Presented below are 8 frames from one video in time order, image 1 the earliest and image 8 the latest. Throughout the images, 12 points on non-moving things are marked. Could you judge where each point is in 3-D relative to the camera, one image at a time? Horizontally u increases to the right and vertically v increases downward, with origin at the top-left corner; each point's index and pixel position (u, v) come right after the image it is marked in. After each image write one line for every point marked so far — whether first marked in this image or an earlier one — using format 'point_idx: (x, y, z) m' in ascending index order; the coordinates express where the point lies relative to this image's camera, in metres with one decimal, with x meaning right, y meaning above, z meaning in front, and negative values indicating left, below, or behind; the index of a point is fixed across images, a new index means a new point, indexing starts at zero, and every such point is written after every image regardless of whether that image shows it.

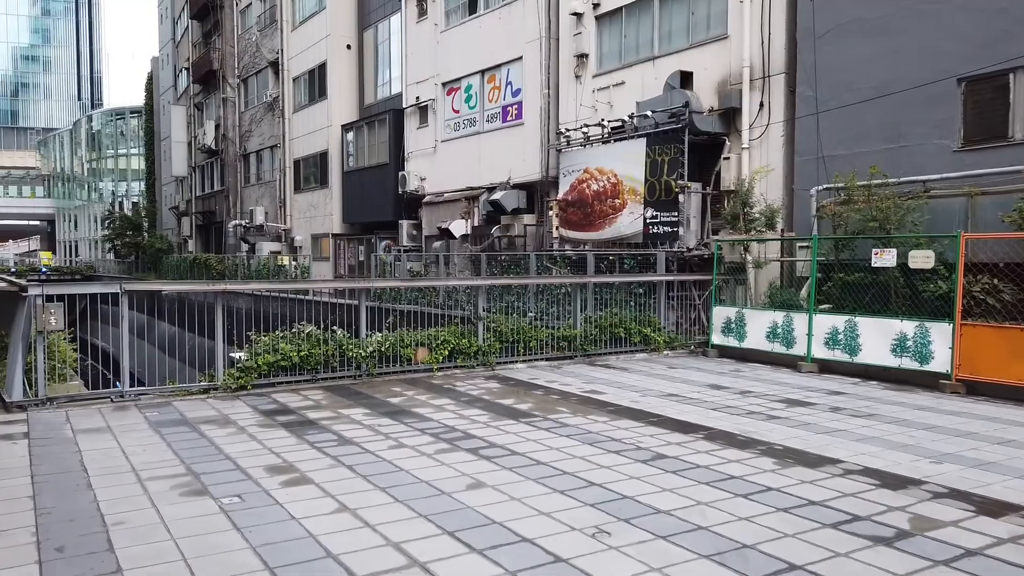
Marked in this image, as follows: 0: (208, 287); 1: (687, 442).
0: (-2.9, 0.0, +7.2) m
1: (+1.3, -1.1, +5.5) m
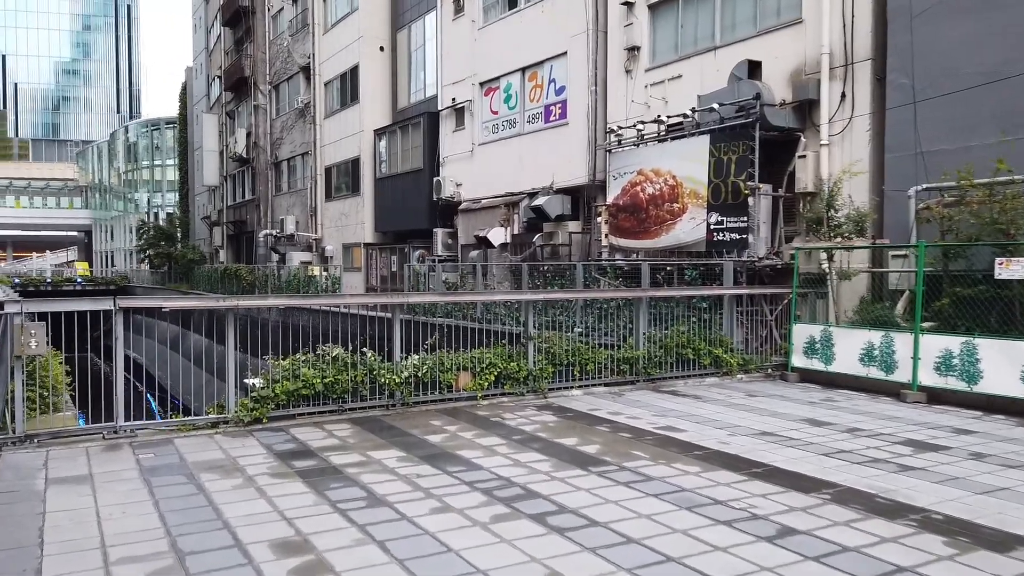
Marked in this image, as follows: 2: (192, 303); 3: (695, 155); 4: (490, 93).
0: (-2.4, -0.1, +6.2) m
1: (+1.7, -1.2, +4.3) m
2: (-2.6, -0.1, +6.1) m
3: (+2.7, +2.0, +11.4) m
4: (-0.5, +4.4, +17.1) m
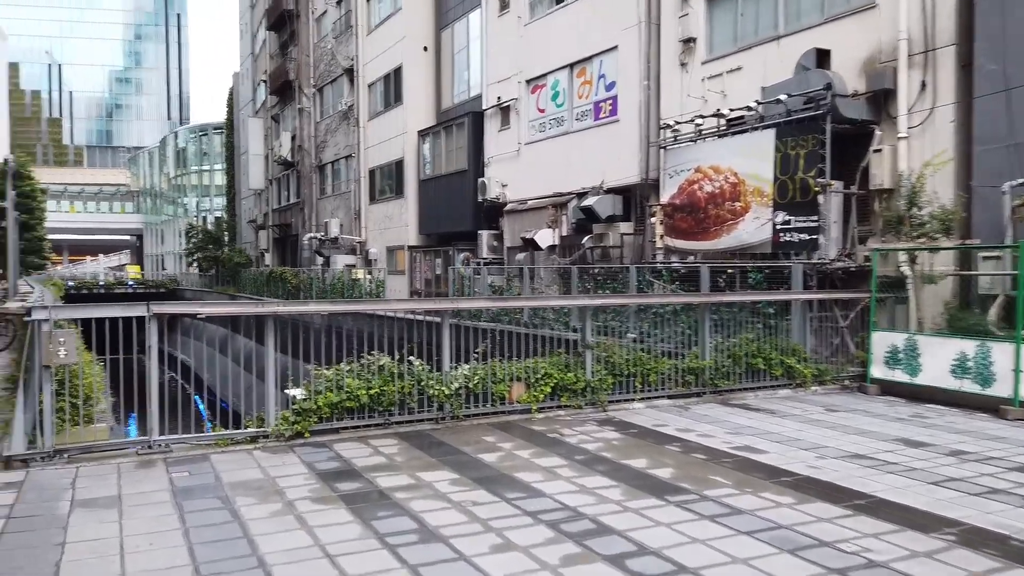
0: (-1.9, -0.2, +5.8) m
1: (+2.0, -1.3, +3.6) m
2: (-2.1, -0.2, +5.7) m
3: (+3.5, +1.9, +10.7) m
4: (+0.5, +4.3, +16.5) m
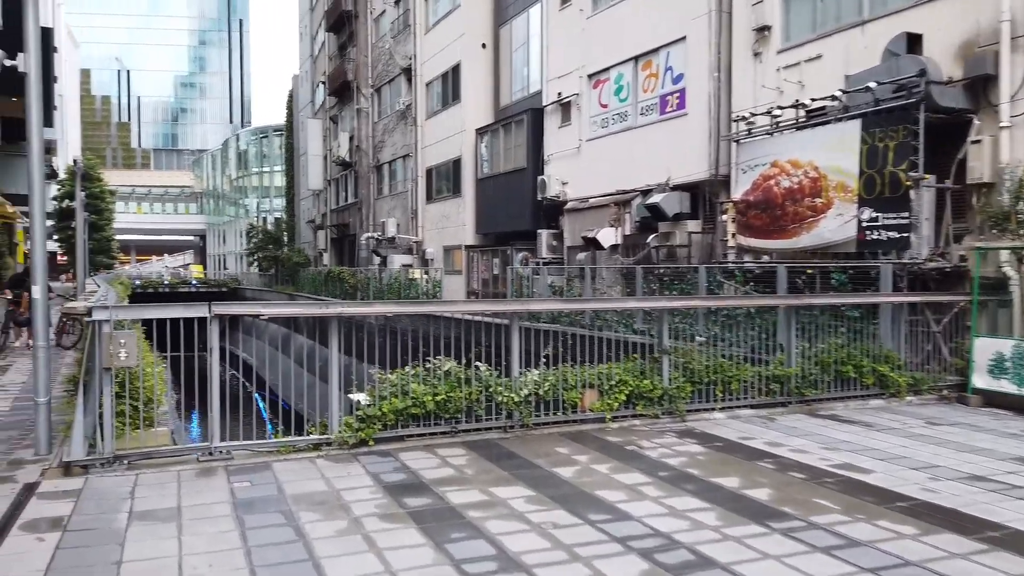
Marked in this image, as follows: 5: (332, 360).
0: (-1.4, -0.2, +5.5) m
1: (+2.4, -1.3, +3.1) m
2: (-1.6, -0.2, +5.4) m
3: (+4.4, +1.9, +10.1) m
4: (+1.8, +4.3, +16.1) m
5: (-1.3, -0.5, +5.6) m
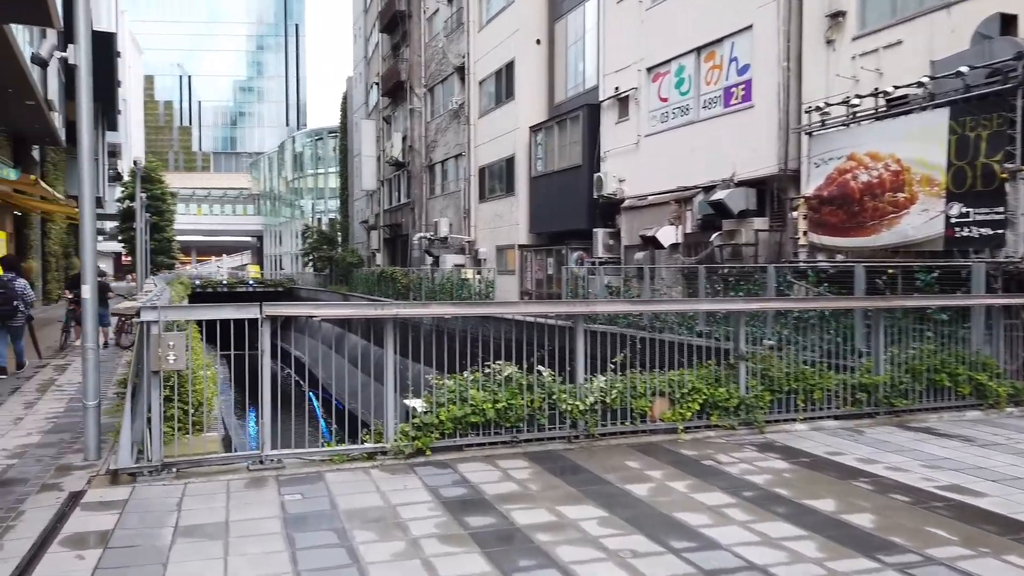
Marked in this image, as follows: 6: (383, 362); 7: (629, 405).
0: (-0.9, -0.2, +5.2) m
1: (+2.7, -1.3, +2.5) m
2: (-1.1, -0.2, +5.1) m
3: (+5.1, +1.9, +9.4) m
4: (+3.0, +4.3, +15.5) m
5: (-0.9, -0.5, +5.3) m
6: (-0.9, -0.5, +5.3) m
7: (+0.9, -0.9, +5.9) m
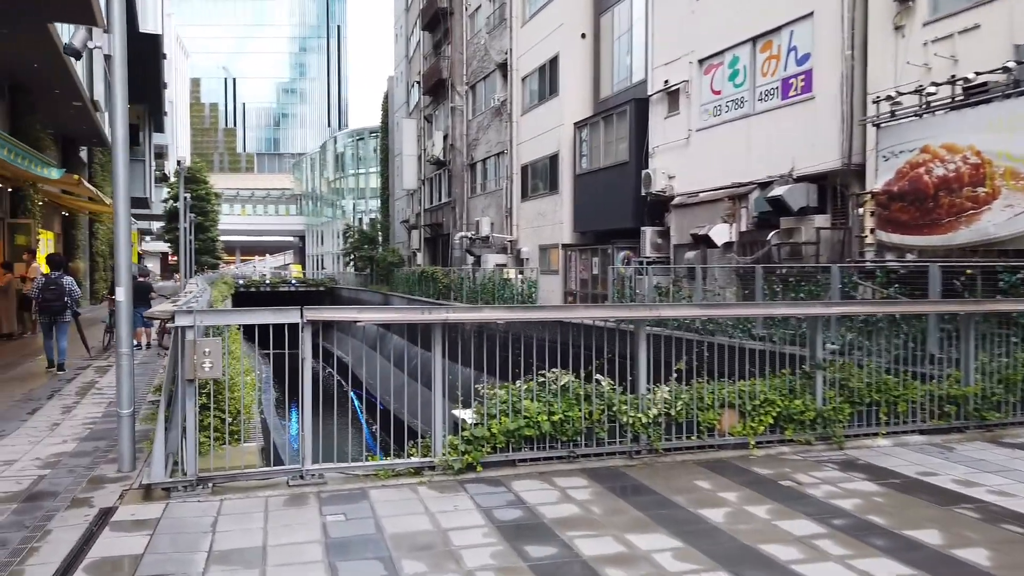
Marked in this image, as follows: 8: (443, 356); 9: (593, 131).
0: (-0.6, -0.2, +4.8) m
1: (+2.9, -1.3, +2.0) m
2: (-0.8, -0.2, +4.7) m
3: (+5.7, +1.9, +8.7) m
4: (+3.9, +4.3, +14.9) m
5: (-0.5, -0.5, +4.9) m
6: (-0.5, -0.5, +4.9) m
7: (+1.3, -0.9, +5.5) m
8: (-0.5, -0.5, +5.0) m
9: (+2.1, +4.1, +19.7) m
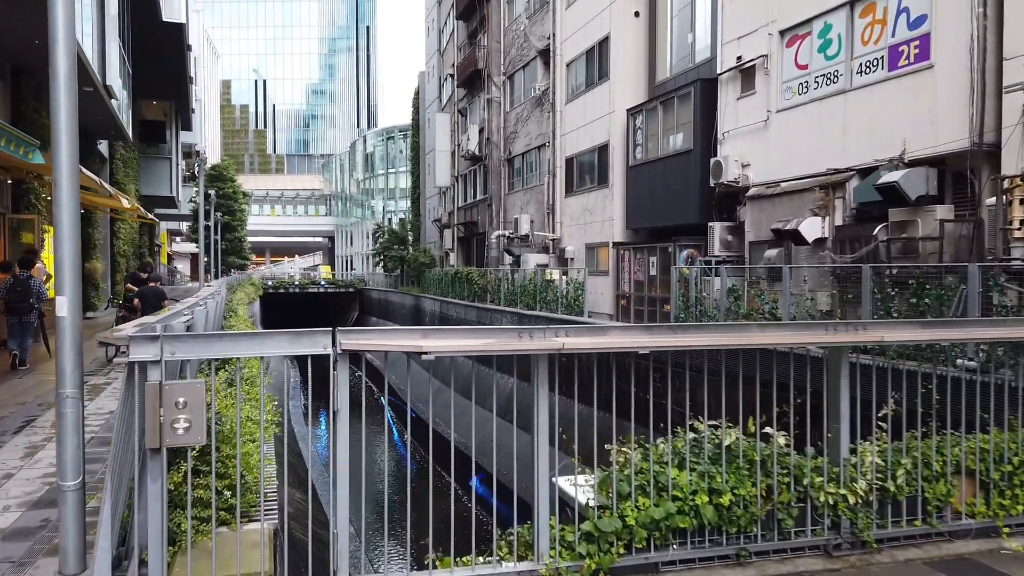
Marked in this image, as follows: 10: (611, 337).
0: (0.0, -0.2, +3.1) m
1: (+3.4, -1.3, +0.1) m
2: (-0.2, -0.2, +3.0) m
3: (+6.4, +1.8, +6.7) m
4: (+4.9, +4.2, +13.0) m
5: (+0.1, -0.6, +3.2) m
6: (+0.1, -0.6, +3.2) m
7: (+1.9, -1.0, +3.7) m
8: (+0.1, -0.5, +3.2) m
9: (+3.2, +4.0, +17.8) m
10: (+0.4, -0.2, +3.1) m
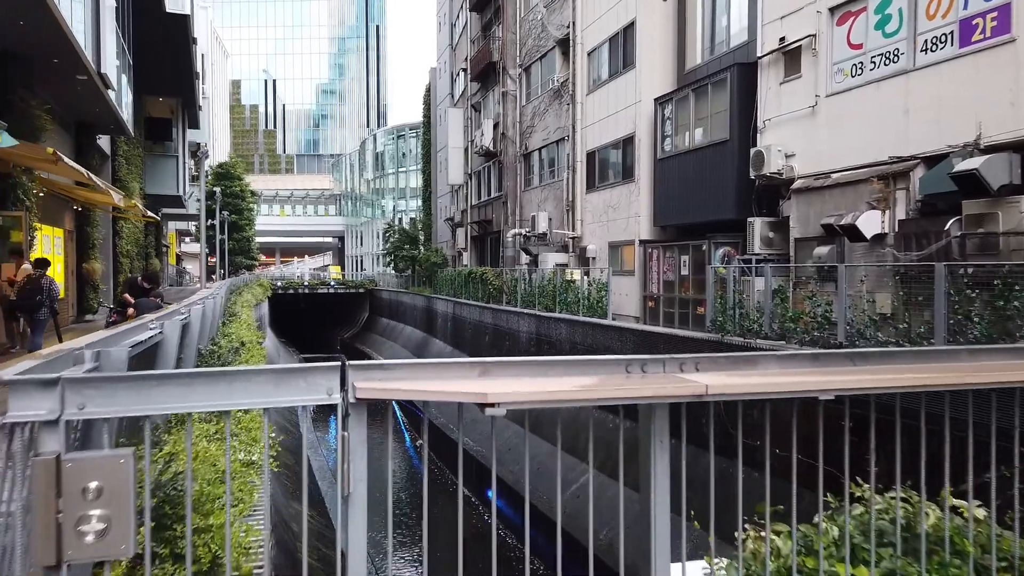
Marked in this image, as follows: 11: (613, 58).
0: (+0.3, -0.2, +2.0) m
1: (+3.7, -1.4, -1.0) m
2: (+0.1, -0.3, +1.9) m
3: (+6.7, +1.8, +5.5) m
4: (+5.2, +4.2, +11.9) m
5: (+0.4, -0.6, +2.1) m
6: (+0.4, -0.6, +2.1) m
7: (+2.2, -1.0, +2.6) m
8: (+0.4, -0.5, +2.2) m
9: (+3.7, +4.0, +16.7) m
10: (+0.7, -0.2, +2.0) m
11: (+2.6, +6.0, +19.8) m
